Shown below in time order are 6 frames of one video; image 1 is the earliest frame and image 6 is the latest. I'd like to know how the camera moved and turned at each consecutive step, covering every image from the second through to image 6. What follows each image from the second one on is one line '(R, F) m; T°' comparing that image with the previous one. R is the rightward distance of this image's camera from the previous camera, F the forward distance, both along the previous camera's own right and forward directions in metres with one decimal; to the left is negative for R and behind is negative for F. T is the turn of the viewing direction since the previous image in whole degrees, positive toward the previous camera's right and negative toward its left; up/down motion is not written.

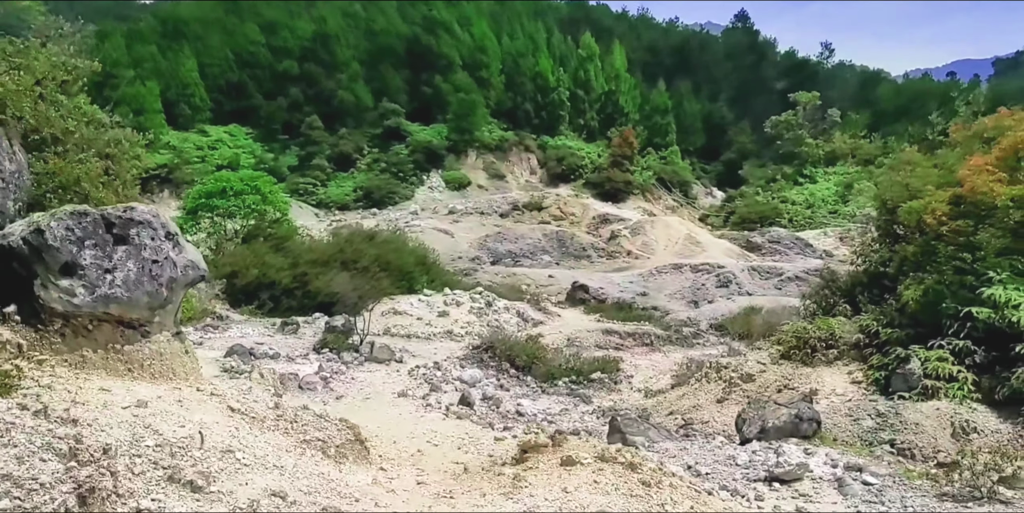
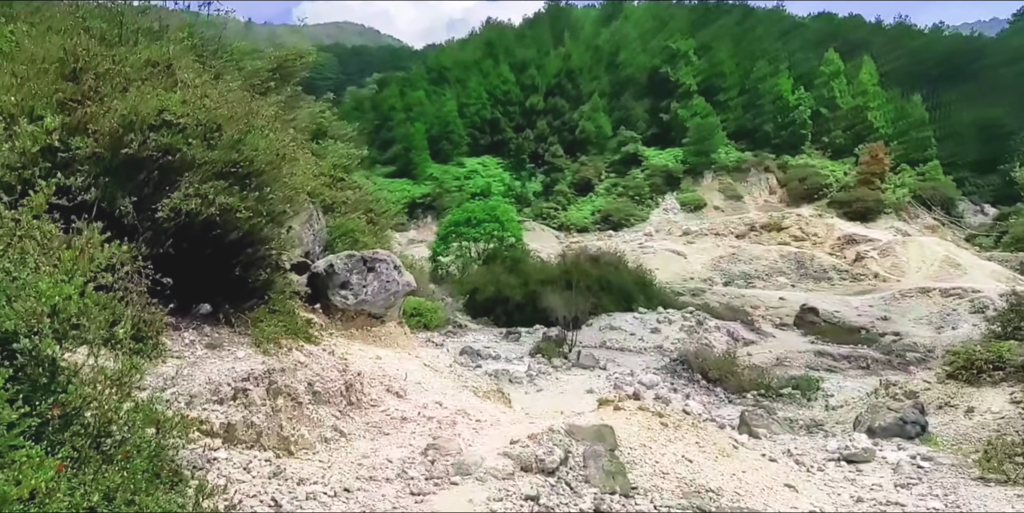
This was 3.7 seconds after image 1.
(+1.5, -3.0) m; -16°
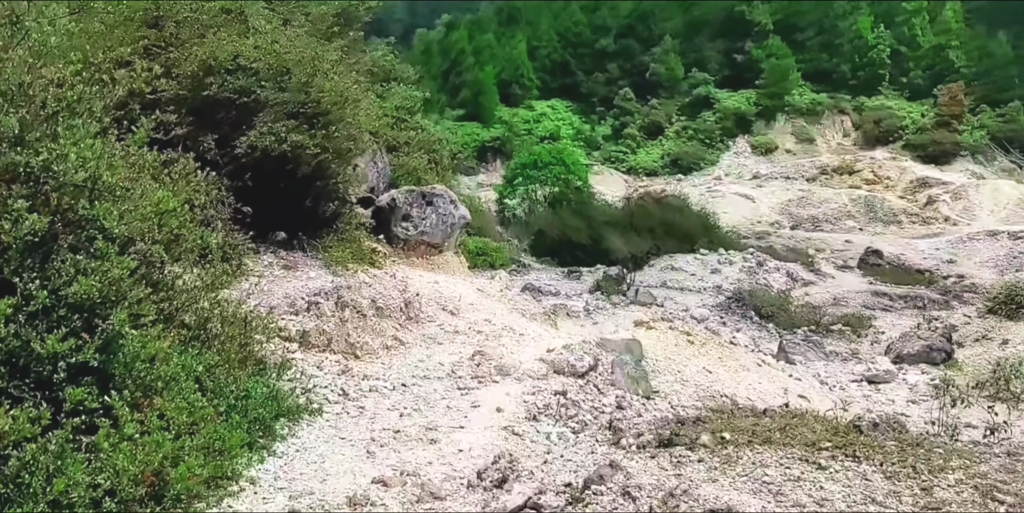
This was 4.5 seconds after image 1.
(+0.2, -0.7) m; -4°
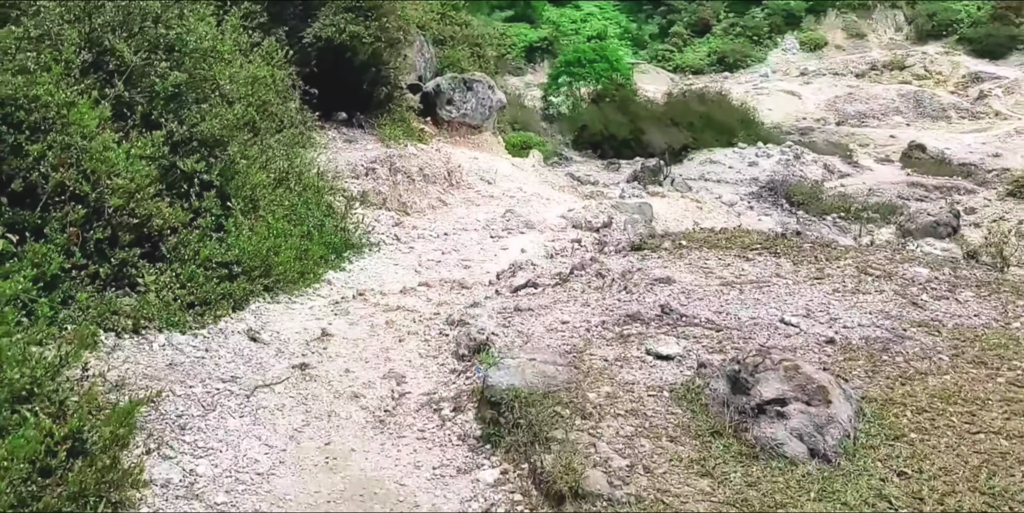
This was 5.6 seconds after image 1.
(+0.2, -1.1) m; -3°
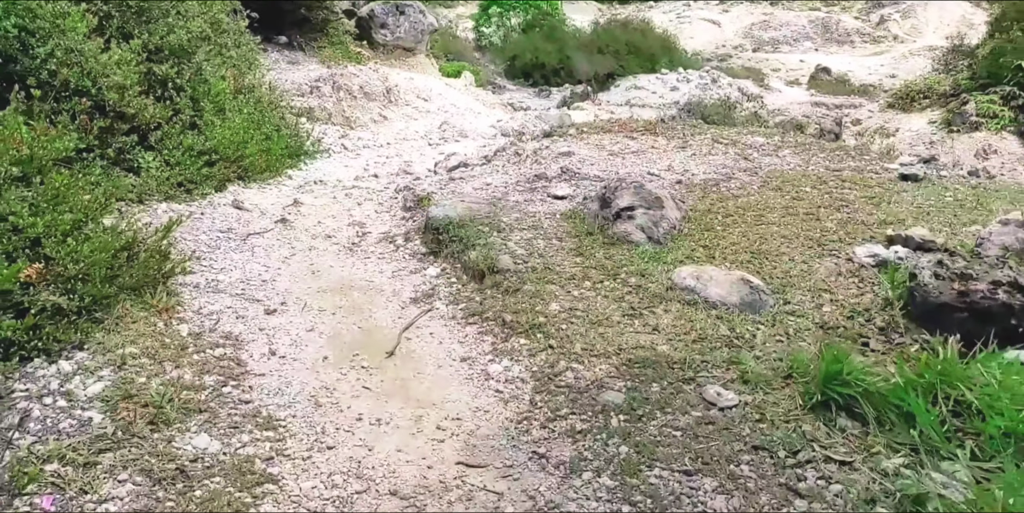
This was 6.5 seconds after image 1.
(0.0, -1.0) m; +4°
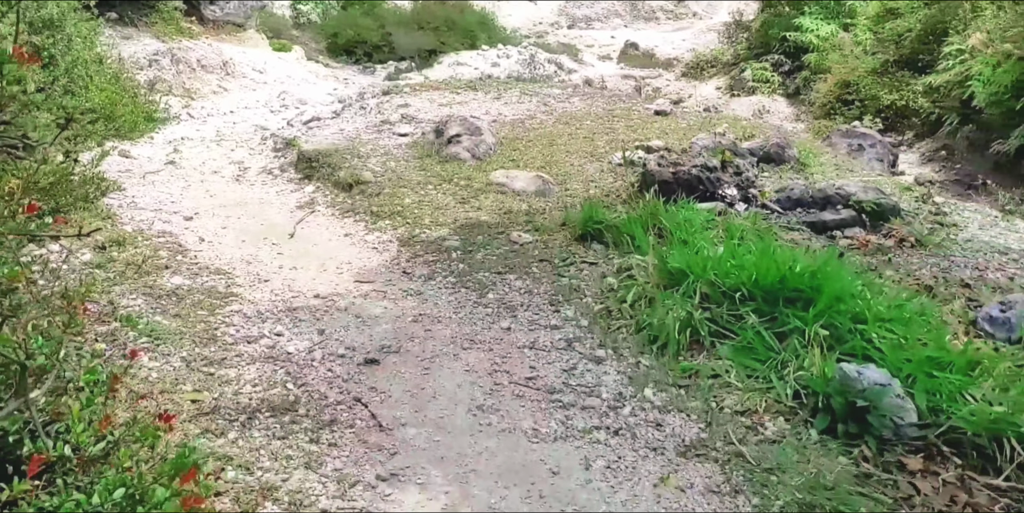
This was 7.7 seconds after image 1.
(-0.2, -1.2) m; +11°
